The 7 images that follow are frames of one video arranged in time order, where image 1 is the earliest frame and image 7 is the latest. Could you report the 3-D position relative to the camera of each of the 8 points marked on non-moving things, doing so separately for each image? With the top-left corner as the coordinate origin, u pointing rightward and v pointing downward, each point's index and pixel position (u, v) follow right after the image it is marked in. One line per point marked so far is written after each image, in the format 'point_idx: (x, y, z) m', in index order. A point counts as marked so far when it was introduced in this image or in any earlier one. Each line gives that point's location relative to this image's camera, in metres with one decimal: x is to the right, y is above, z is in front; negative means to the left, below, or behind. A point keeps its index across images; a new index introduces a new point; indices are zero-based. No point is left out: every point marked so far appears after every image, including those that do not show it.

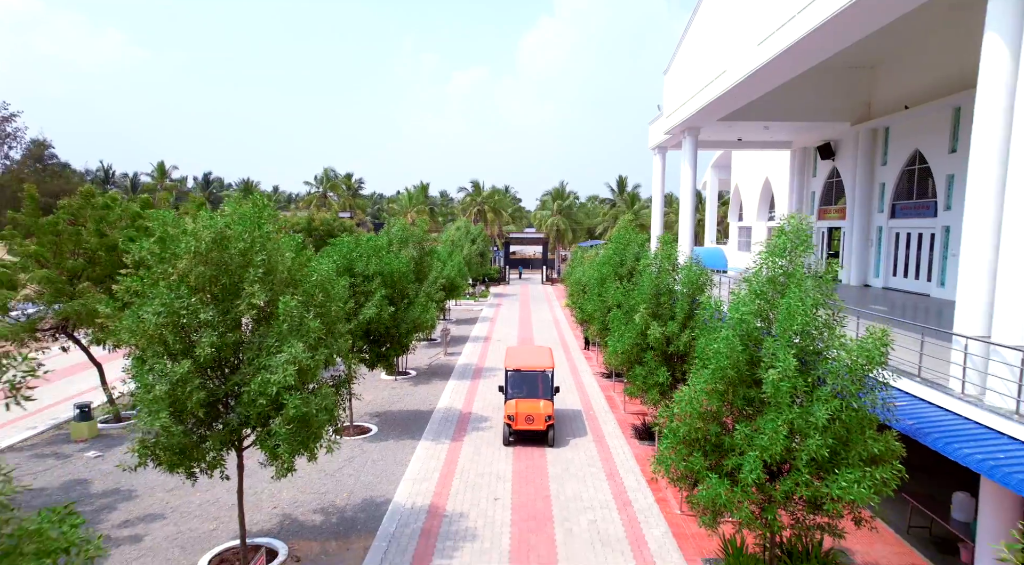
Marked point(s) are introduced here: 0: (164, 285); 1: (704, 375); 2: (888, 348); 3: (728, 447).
0: (-4.1, 0.0, +7.9) m
1: (+2.4, -1.1, +8.3) m
2: (+4.3, -0.8, +7.2) m
3: (+2.7, -2.0, +8.3) m
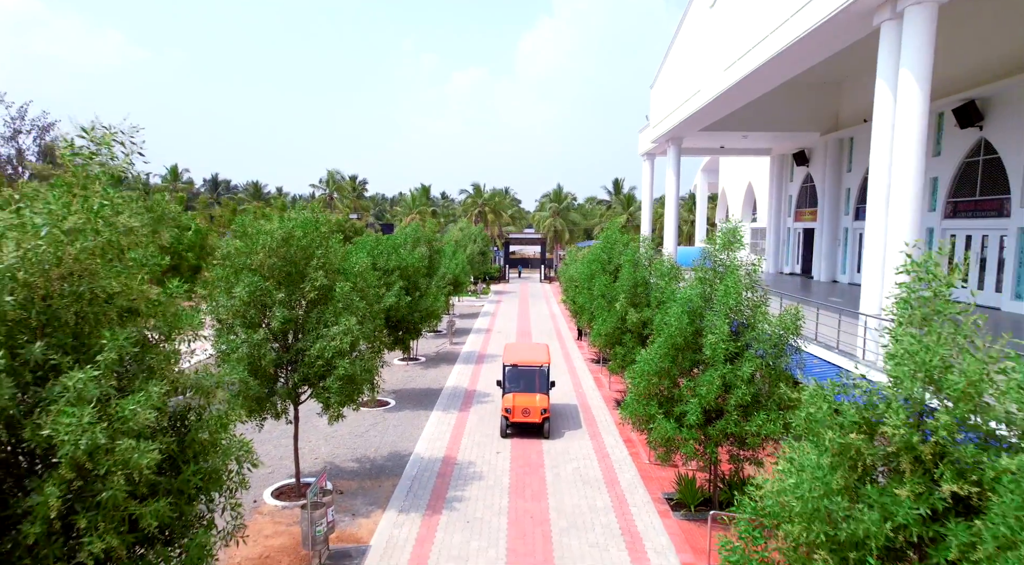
0: (-4.2, +0.2, +10.3) m
1: (+2.4, -0.9, +10.7) m
2: (+4.3, -0.6, +9.6) m
3: (+2.7, -1.8, +10.7) m
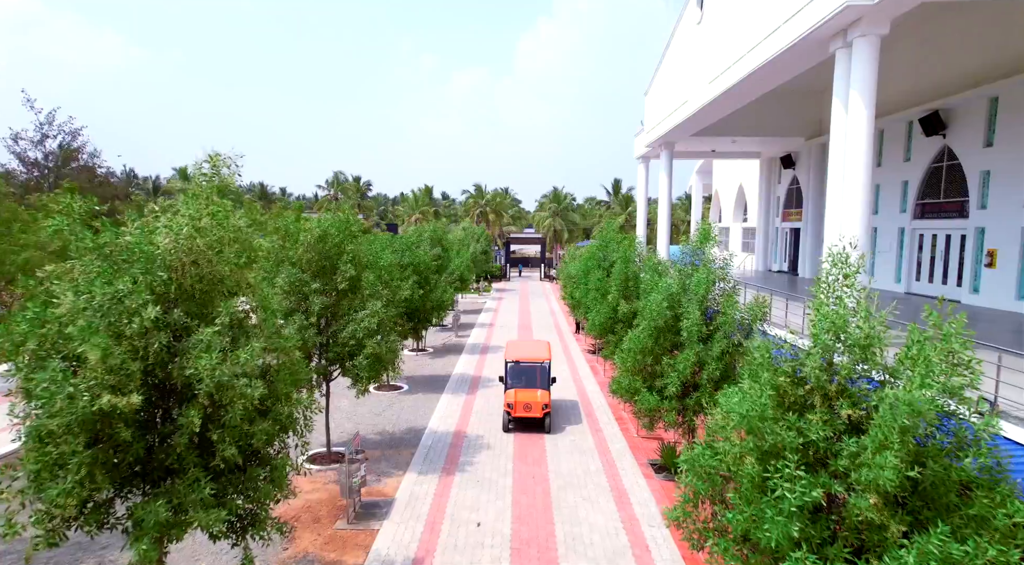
0: (-4.1, +0.3, +12.0) m
1: (+2.5, -0.8, +12.4) m
2: (+4.4, -0.4, +11.3) m
3: (+2.7, -1.7, +12.4) m
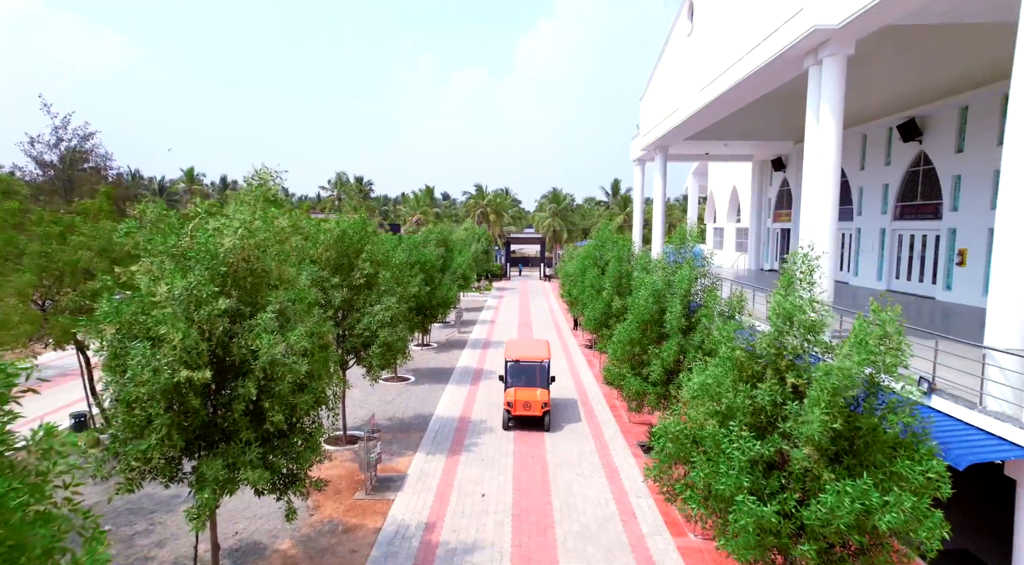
0: (-4.1, +0.4, +13.2) m
1: (+2.5, -0.7, +13.6) m
2: (+4.4, -0.4, +12.5) m
3: (+2.8, -1.6, +13.6) m
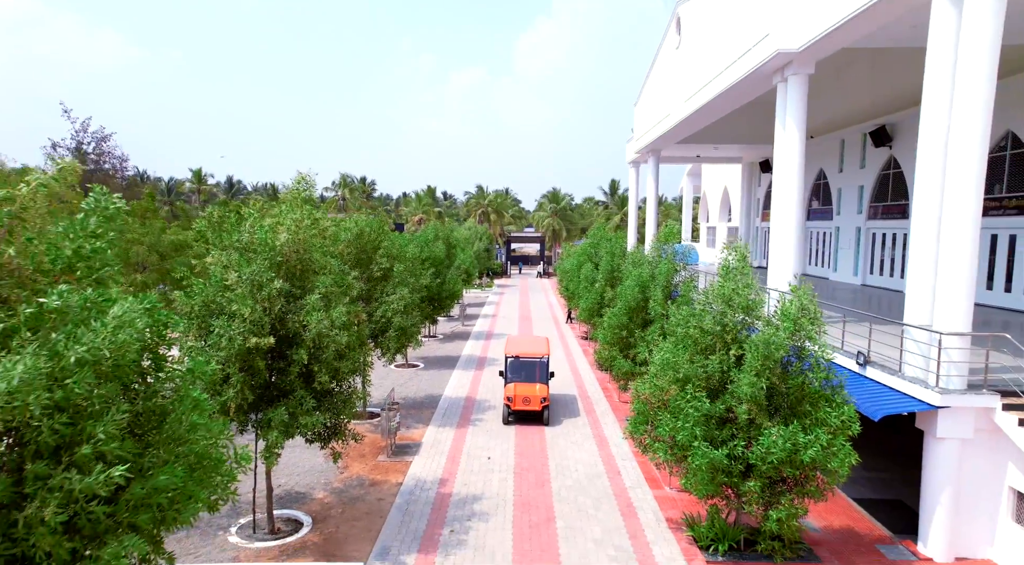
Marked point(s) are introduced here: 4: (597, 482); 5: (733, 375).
0: (-4.0, +0.5, +14.9) m
1: (+2.5, -0.5, +15.3) m
2: (+4.4, -0.2, +14.2) m
3: (+2.8, -1.4, +15.3) m
4: (+1.6, -3.7, +12.2) m
5: (+3.1, -1.2, +9.1) m
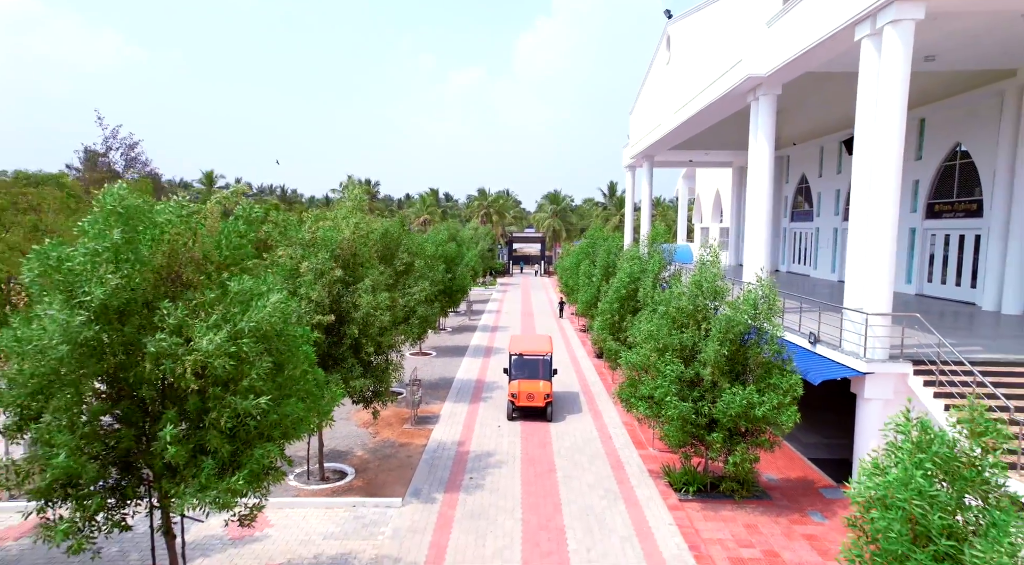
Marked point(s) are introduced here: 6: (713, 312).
0: (-3.9, +0.7, +17.1) m
1: (+2.7, -0.4, +17.5) m
2: (+4.6, 0.0, +16.4) m
3: (+3.0, -1.3, +17.5) m
4: (+1.7, -3.5, +14.4) m
5: (+3.2, -1.1, +11.2) m
6: (+3.5, -0.5, +11.6) m
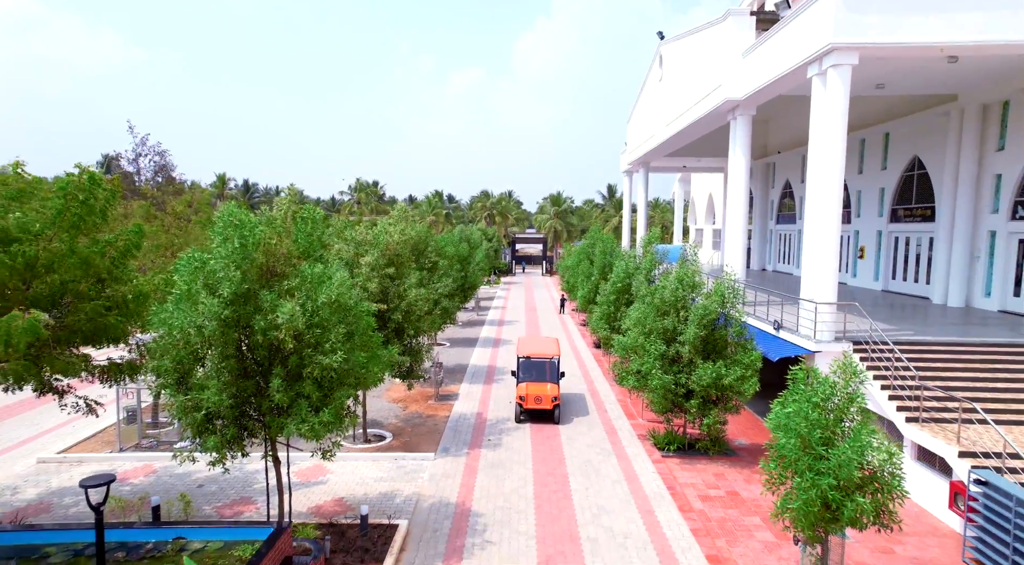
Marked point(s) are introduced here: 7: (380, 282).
0: (-3.6, +0.8, +19.6) m
1: (+3.0, -0.3, +20.0) m
2: (+4.8, +0.1, +18.9) m
3: (+3.2, -1.2, +19.9) m
4: (+2.0, -3.4, +16.8) m
5: (+3.5, -1.0, +13.7) m
6: (+3.8, -0.4, +14.0) m
7: (-2.7, 0.0, +13.5) m
